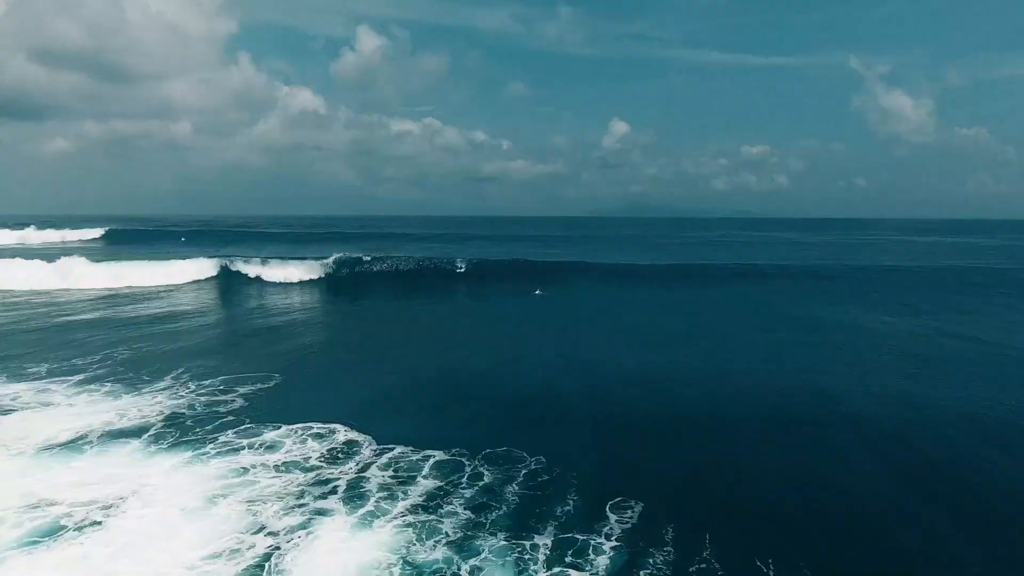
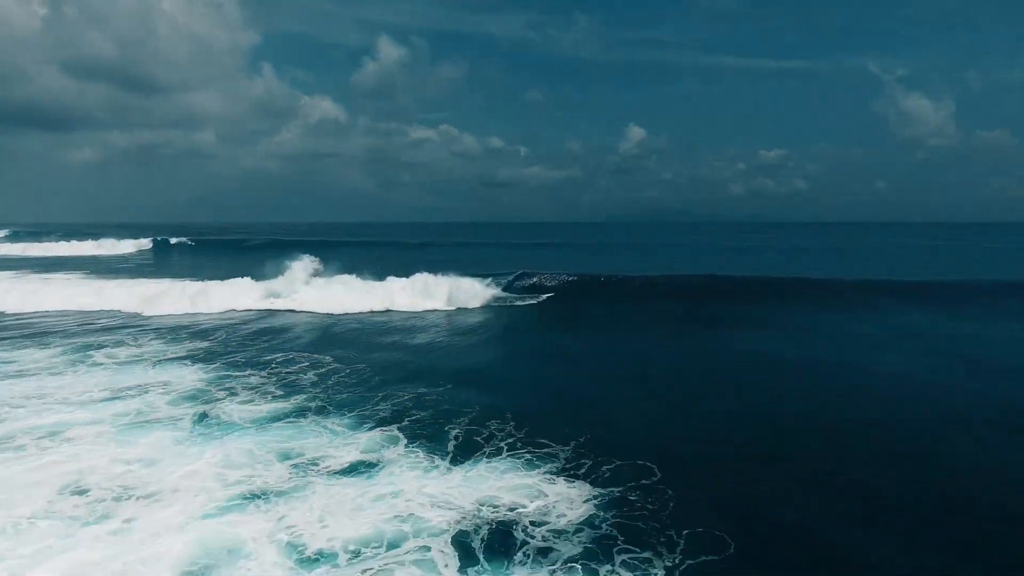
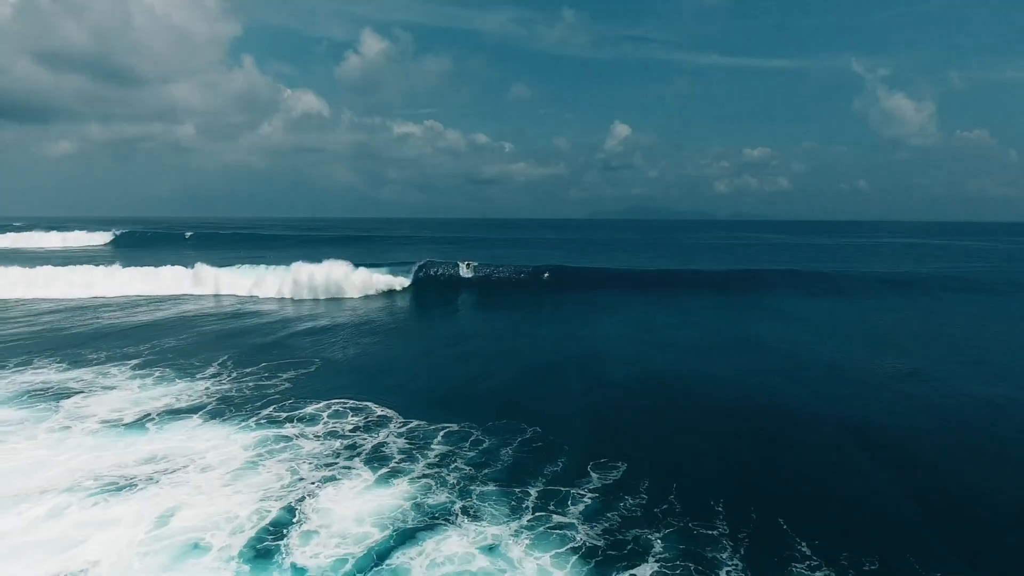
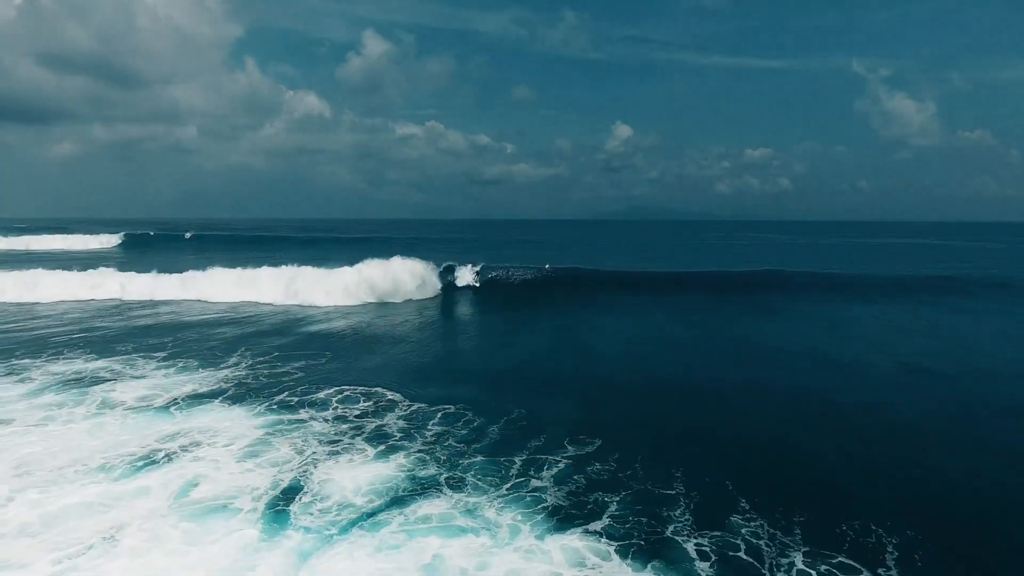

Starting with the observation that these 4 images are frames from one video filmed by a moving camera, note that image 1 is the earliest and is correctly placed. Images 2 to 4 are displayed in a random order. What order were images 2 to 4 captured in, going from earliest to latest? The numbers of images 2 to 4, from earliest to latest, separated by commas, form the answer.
3, 4, 2
